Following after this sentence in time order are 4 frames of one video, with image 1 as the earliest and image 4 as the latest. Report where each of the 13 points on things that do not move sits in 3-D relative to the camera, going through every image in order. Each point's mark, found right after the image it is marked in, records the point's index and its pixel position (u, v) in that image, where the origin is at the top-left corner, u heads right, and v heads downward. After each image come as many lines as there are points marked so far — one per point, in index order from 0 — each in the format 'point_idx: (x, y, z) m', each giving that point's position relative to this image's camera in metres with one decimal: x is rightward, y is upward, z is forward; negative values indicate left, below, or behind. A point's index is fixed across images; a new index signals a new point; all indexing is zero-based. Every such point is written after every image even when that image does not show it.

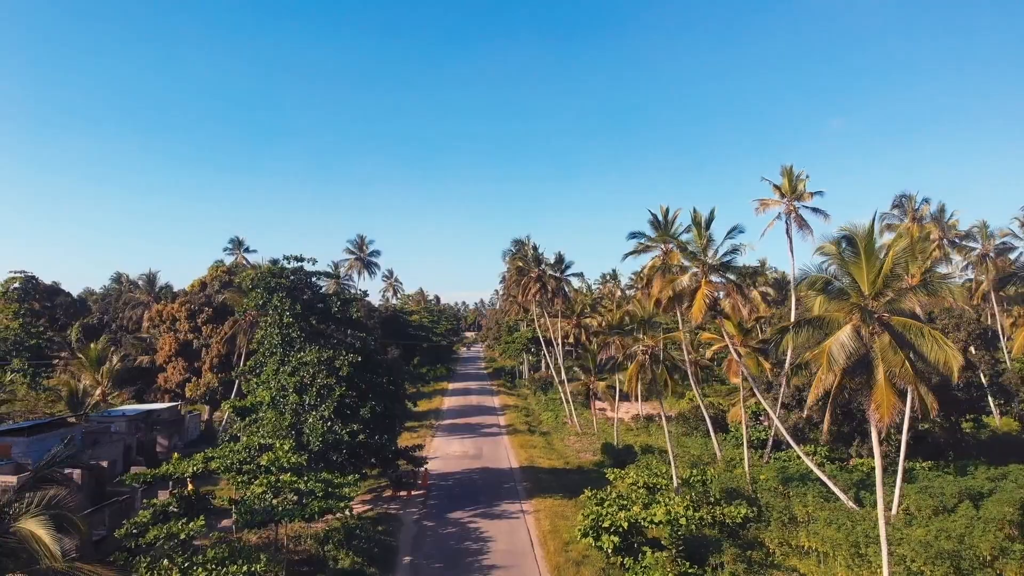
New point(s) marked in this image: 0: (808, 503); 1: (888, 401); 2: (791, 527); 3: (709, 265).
0: (+9.4, -6.9, +17.1) m
1: (+7.0, -2.1, +9.9) m
2: (+8.3, -7.1, +16.0) m
3: (+6.3, +0.8, +17.2) m
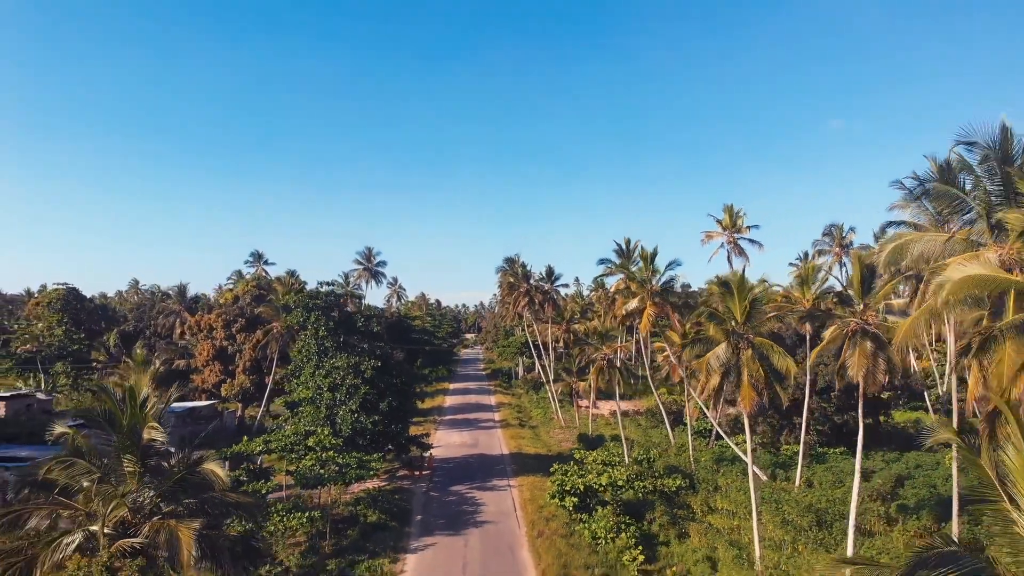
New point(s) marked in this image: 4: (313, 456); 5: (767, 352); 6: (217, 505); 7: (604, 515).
0: (+8.9, -7.7, +21.9) m
1: (+6.5, -2.9, +14.7) m
2: (+7.8, -7.9, +20.8) m
3: (+5.7, -0.1, +22.0) m
4: (-7.2, -6.1, +19.4) m
5: (+7.2, -1.8, +15.2) m
6: (-6.6, -4.8, +12.1) m
7: (+3.1, -7.7, +18.2) m
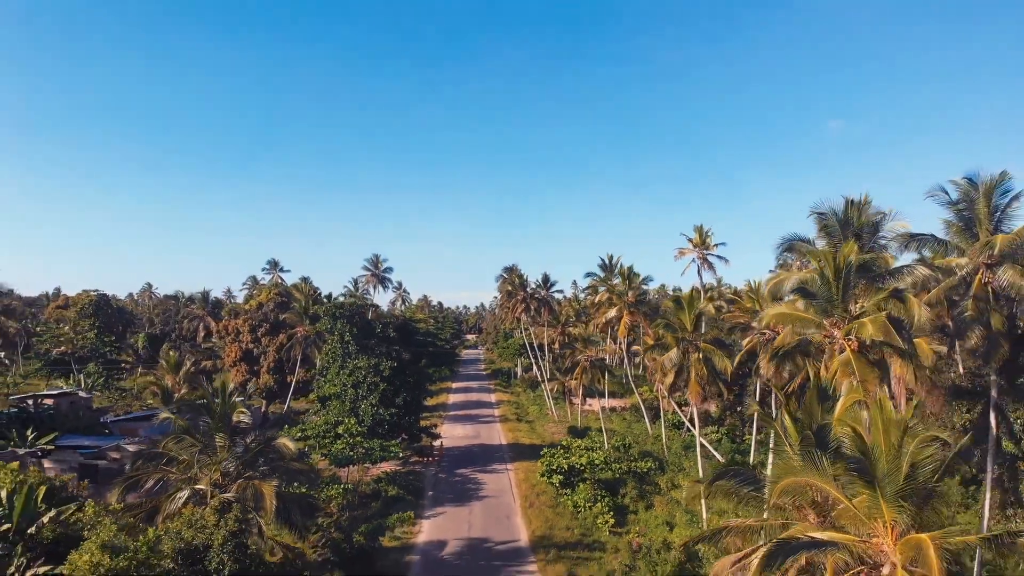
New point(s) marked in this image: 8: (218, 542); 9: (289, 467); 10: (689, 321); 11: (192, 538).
0: (+8.8, -8.3, +25.8) m
1: (+6.3, -3.5, +18.6) m
2: (+7.6, -8.5, +24.6) m
3: (+5.6, -0.7, +25.9) m
4: (-7.3, -6.6, +23.3) m
5: (+7.0, -2.4, +19.1) m
6: (-6.7, -5.4, +16.0) m
7: (+3.0, -8.3, +22.1) m
8: (-7.3, -6.3, +13.4) m
9: (-6.6, -5.3, +16.1) m
10: (+6.4, -1.2, +19.4) m
11: (-7.9, -6.2, +13.3) m
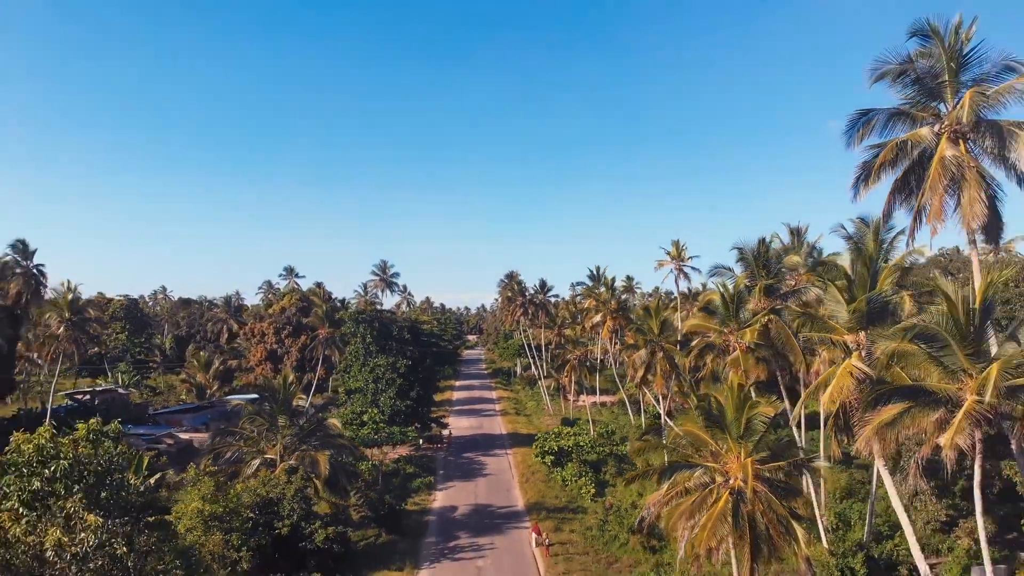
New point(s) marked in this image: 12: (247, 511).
0: (+8.7, -8.8, +30.1) m
1: (+6.3, -4.0, +22.9) m
2: (+7.6, -9.0, +28.9) m
3: (+5.5, -1.2, +30.2) m
4: (-7.4, -7.2, +27.5) m
5: (+6.9, -2.9, +23.3) m
6: (-6.8, -5.9, +20.3) m
7: (+2.9, -8.8, +26.4) m
8: (-7.3, -6.8, +17.7) m
9: (-6.7, -5.8, +20.3) m
10: (+6.3, -1.7, +23.6) m
11: (-8.0, -6.7, +17.5) m
12: (-8.3, -6.9, +16.8) m
